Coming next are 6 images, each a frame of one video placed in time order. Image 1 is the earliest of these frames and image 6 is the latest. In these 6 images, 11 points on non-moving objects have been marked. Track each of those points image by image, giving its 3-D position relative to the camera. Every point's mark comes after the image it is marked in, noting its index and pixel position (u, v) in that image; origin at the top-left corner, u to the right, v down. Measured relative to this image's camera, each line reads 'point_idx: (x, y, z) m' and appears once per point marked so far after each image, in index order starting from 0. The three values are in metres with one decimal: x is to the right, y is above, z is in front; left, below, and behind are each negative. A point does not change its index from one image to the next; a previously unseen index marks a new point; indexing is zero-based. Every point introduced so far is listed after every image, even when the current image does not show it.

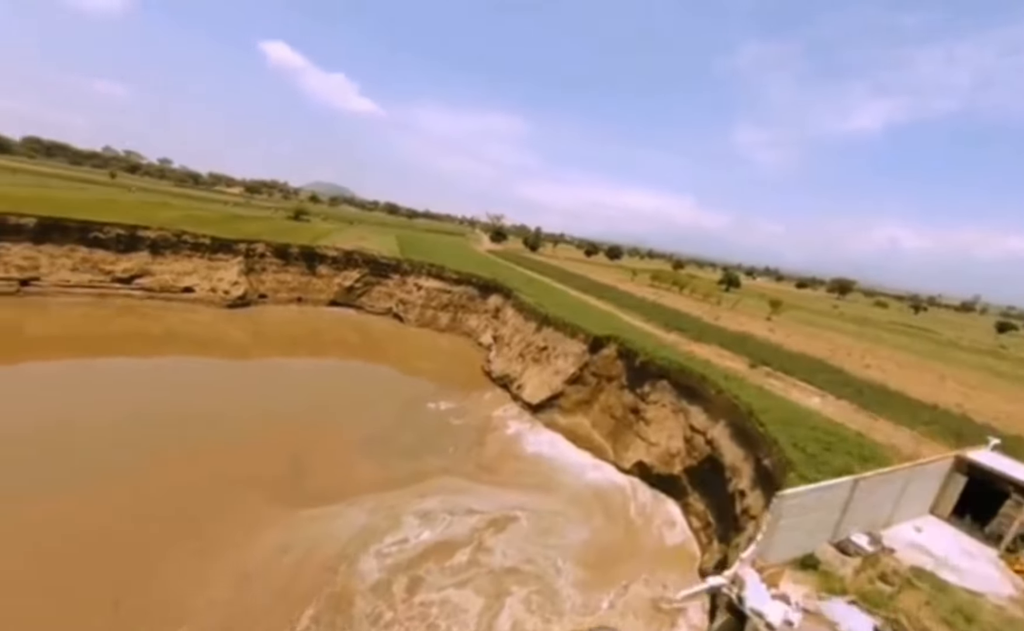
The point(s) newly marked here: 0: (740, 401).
0: (+8.6, -3.3, +15.2) m
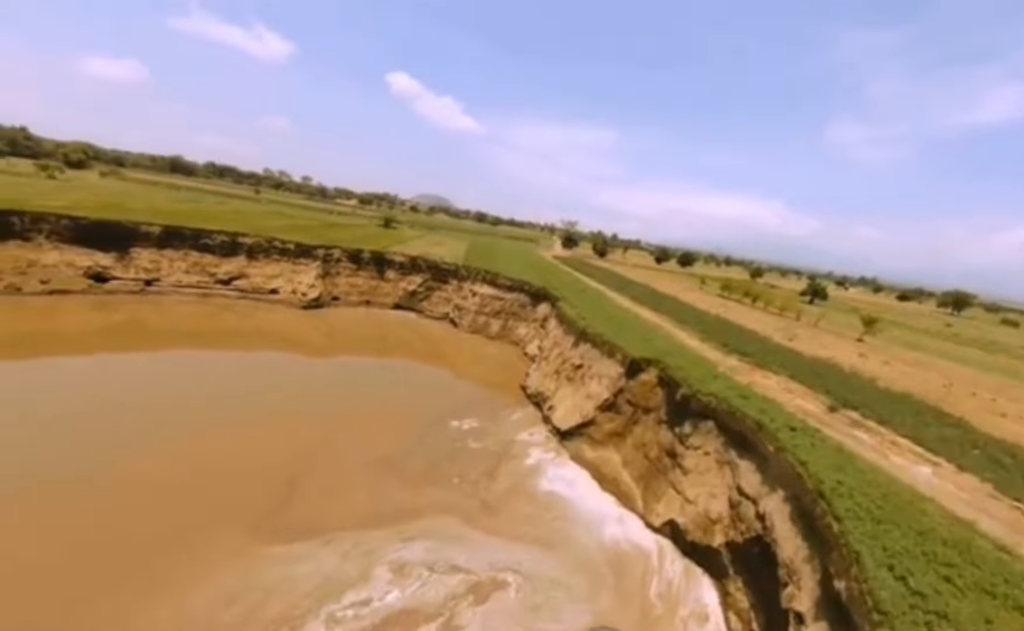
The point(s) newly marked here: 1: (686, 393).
0: (+8.4, -4.2, +11.4) m
1: (+7.0, -3.2, +16.2) m
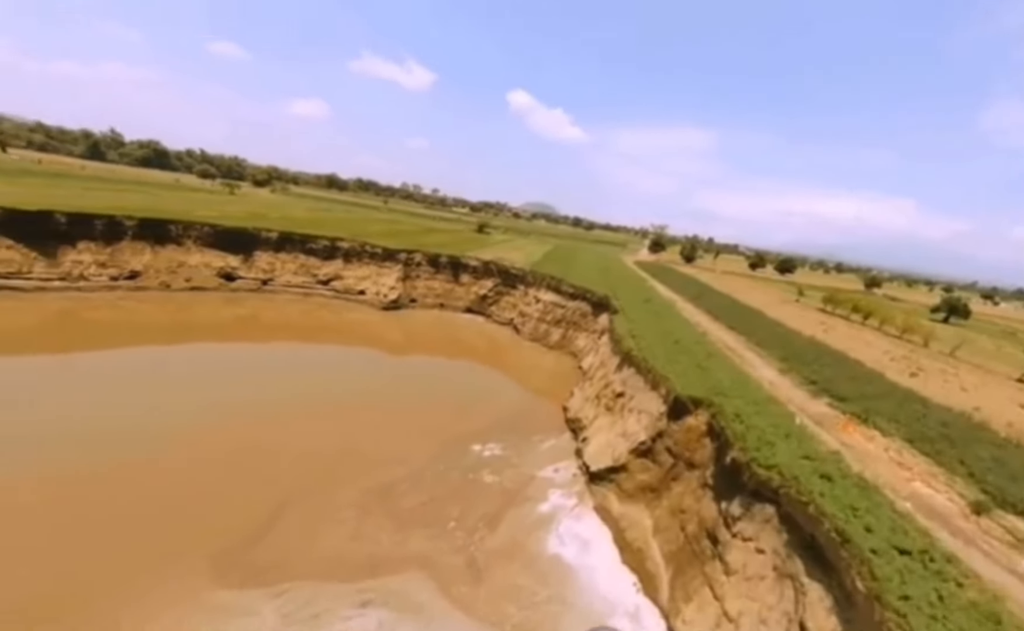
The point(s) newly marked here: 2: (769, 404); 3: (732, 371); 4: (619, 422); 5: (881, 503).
0: (+7.1, -5.2, +7.0) m
1: (+6.7, -4.2, +11.9) m
2: (+10.2, -3.7, +16.0) m
3: (+10.7, -2.9, +19.9) m
4: (+5.4, -5.4, +20.4) m
5: (+9.6, -4.6, +10.2) m
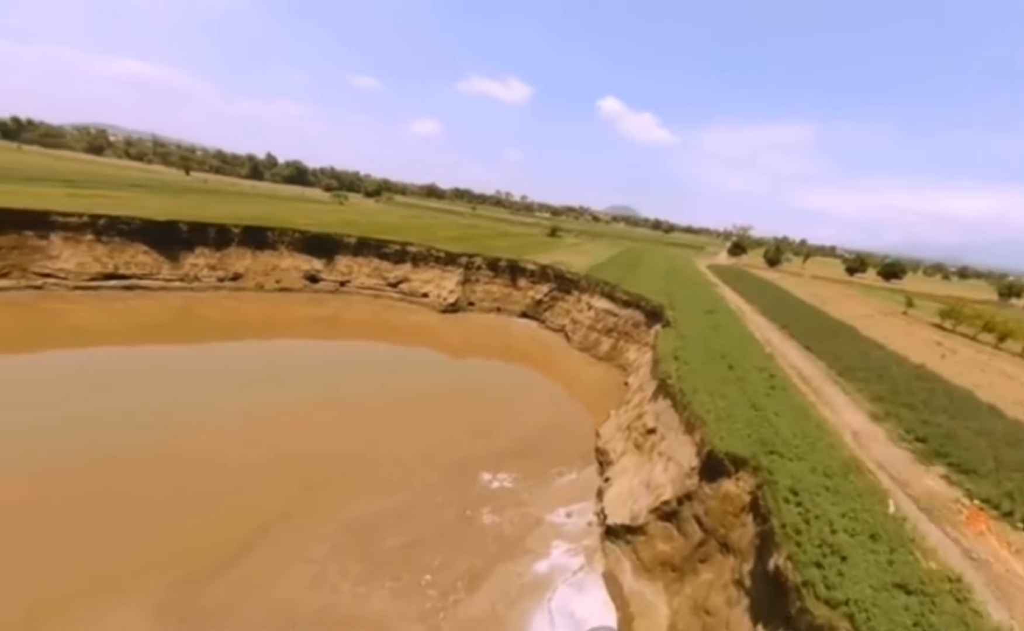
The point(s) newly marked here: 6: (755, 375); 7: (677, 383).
0: (+5.2, -5.9, +3.1) m
1: (+5.6, -4.9, +8.1) m
2: (+9.7, -4.6, +11.6) m
3: (+10.8, -3.8, +15.4) m
4: (+5.5, -6.2, +16.7) m
5: (+8.1, -5.4, +6.0) m
6: (+11.4, -3.2, +19.0) m
7: (+7.3, -3.1, +18.0) m
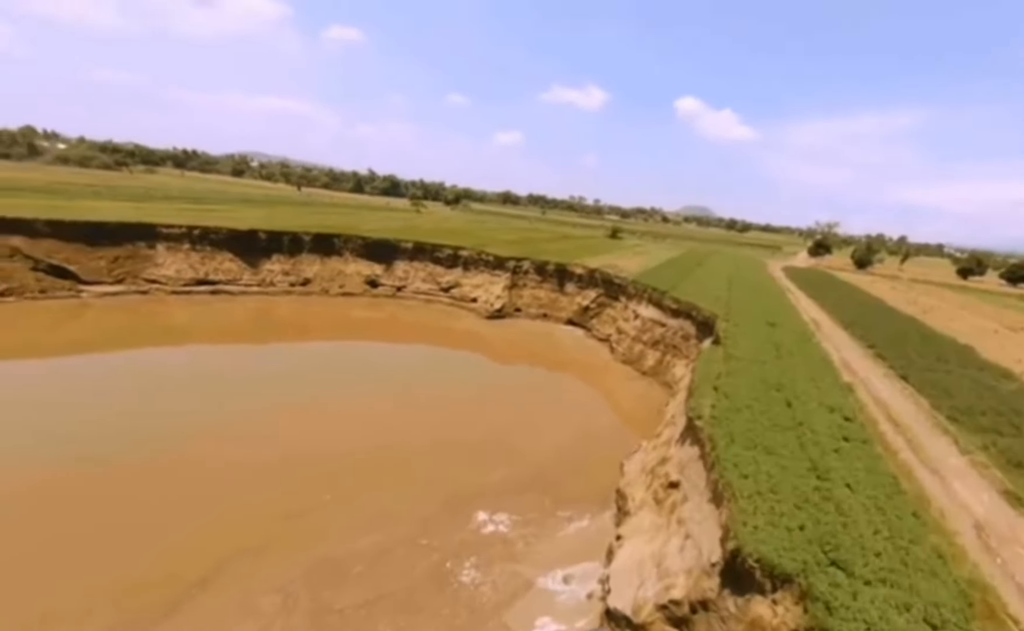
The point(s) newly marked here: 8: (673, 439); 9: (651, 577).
0: (+2.6, -6.5, -0.4) m
1: (+3.7, -5.5, +4.4) m
2: (+8.3, -5.3, +7.3) m
3: (+10.0, -4.6, +10.9) m
4: (+4.9, -6.9, +12.9) m
5: (+5.9, -6.0, +2.0) m
6: (+11.1, -3.9, +14.4) m
7: (+6.9, -3.8, +14.0) m
8: (+7.2, -5.1, +17.4) m
9: (+4.0, -7.3, +11.4) m
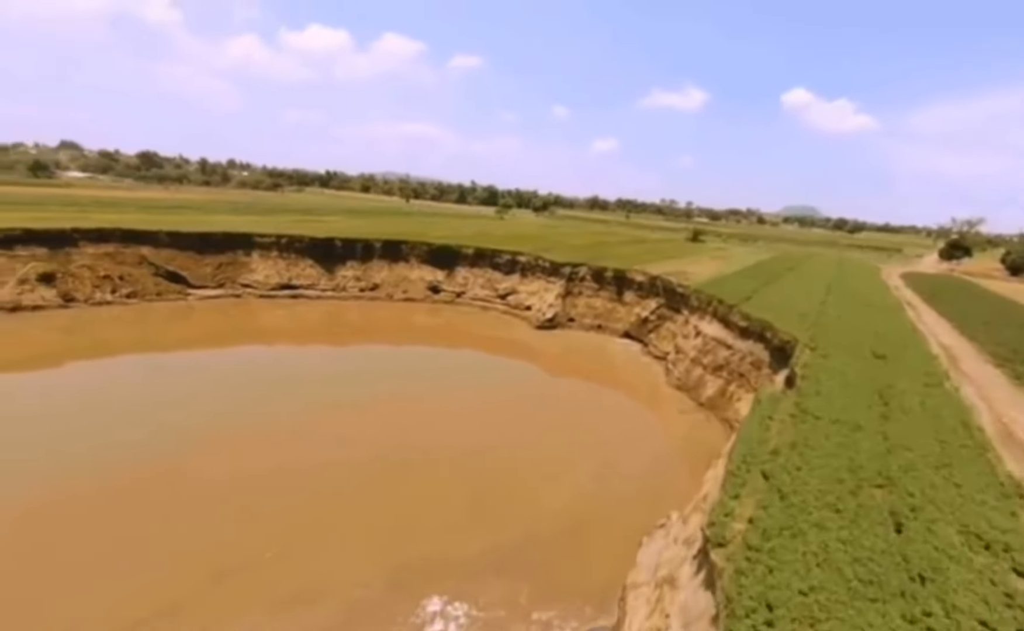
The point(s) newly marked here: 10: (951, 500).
0: (-2.0, -7.2, -5.1) m
1: (0.0, -6.4, -0.5) m
2: (+5.0, -6.3, +1.5) m
3: (+7.3, -5.7, +4.8) m
4: (+2.6, -7.9, +7.7) m
5: (+1.7, -6.9, -3.3) m
6: (+9.0, -5.1, +8.1) m
7: (+4.8, -4.9, +8.4) m
8: (+5.7, -6.2, +11.6) m
9: (+1.4, -8.3, +6.3) m
10: (+10.9, -4.7, +10.0) m
